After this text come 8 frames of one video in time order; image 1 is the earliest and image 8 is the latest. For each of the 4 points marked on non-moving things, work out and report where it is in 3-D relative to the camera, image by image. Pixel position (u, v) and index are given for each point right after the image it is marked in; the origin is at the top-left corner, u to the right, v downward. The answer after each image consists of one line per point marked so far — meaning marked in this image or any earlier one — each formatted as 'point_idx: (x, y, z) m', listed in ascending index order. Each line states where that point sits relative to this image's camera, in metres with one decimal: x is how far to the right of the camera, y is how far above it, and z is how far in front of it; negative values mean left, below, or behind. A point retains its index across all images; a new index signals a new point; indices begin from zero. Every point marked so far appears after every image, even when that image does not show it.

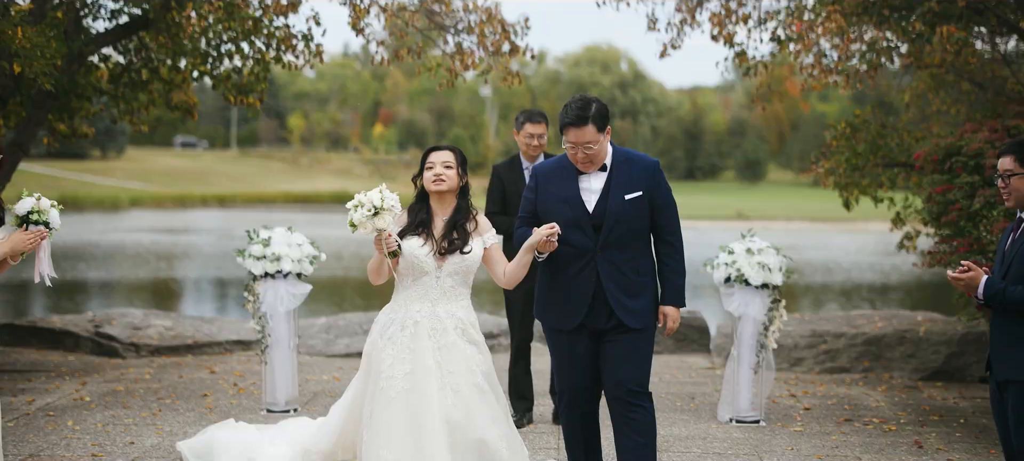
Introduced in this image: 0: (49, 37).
0: (-4.3, +1.8, +8.7) m
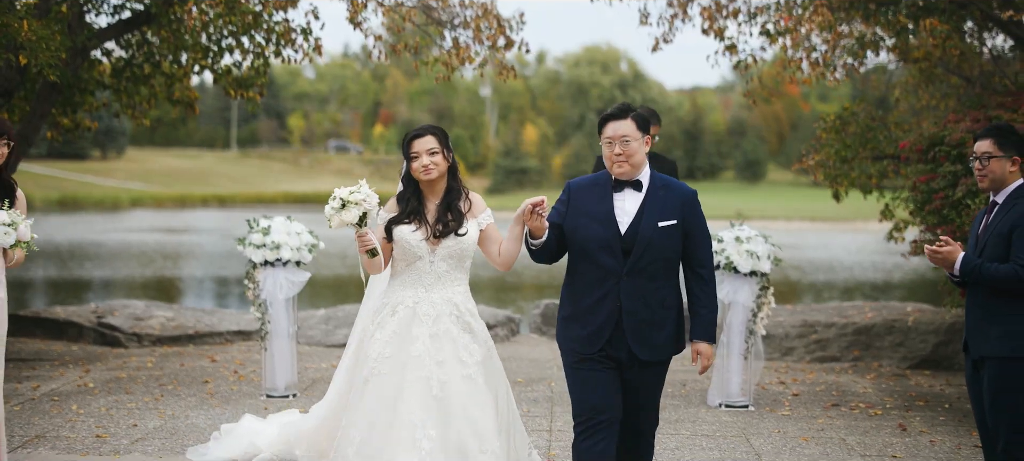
0: (-4.3, +1.9, +8.8) m
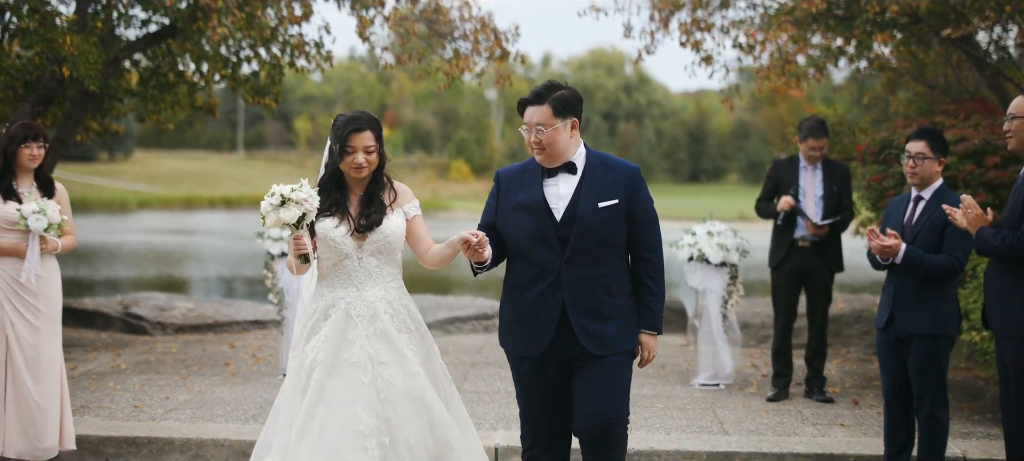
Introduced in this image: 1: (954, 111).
0: (-4.3, +1.9, +9.6) m
1: (+3.8, +1.0, +8.2) m
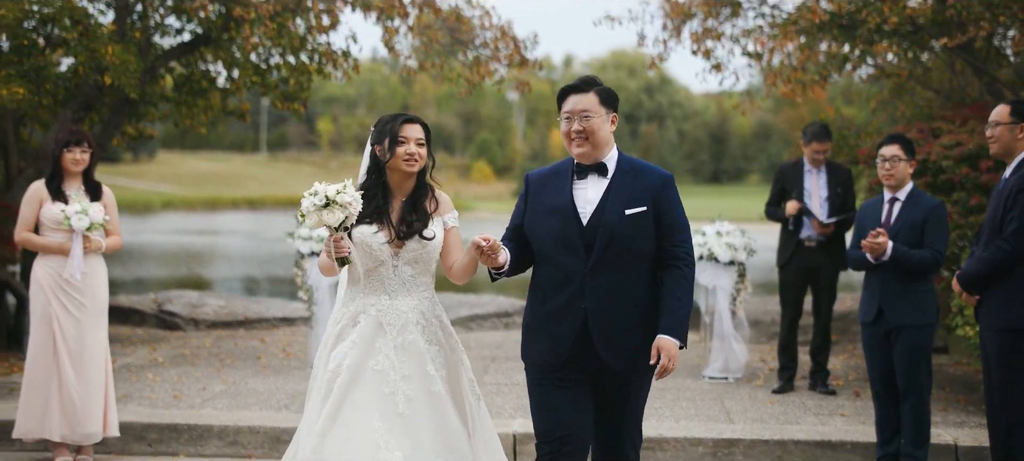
0: (-4.1, +1.9, +10.1) m
1: (+4.0, +1.0, +8.5) m
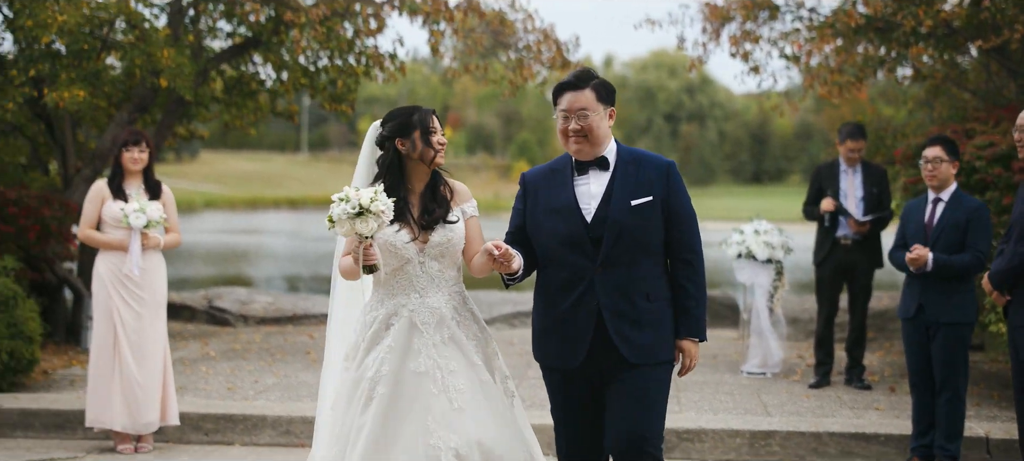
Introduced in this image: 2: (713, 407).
0: (-3.7, +2.0, +10.5) m
1: (+4.4, +1.0, +8.6) m
2: (+1.6, -1.4, +7.3) m
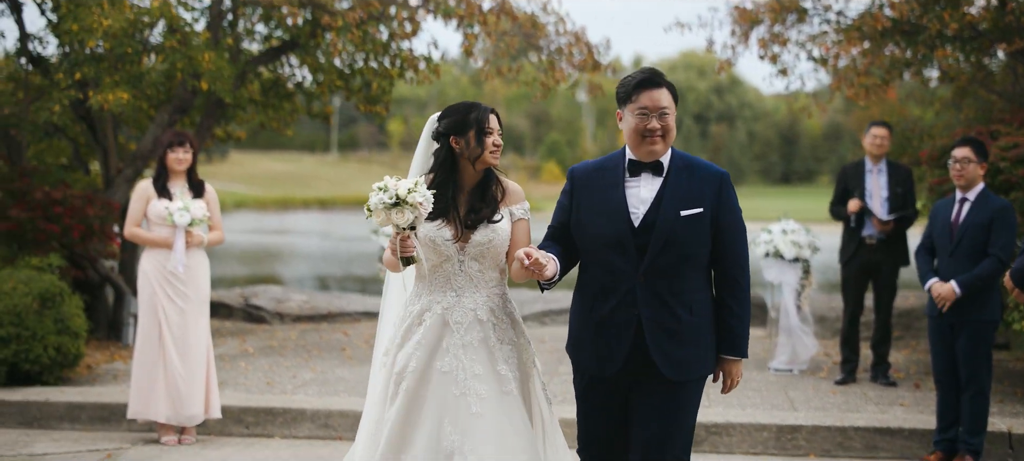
0: (-3.3, +2.0, +10.9) m
1: (+4.7, +1.0, +8.7) m
2: (+1.8, -1.4, +7.5) m
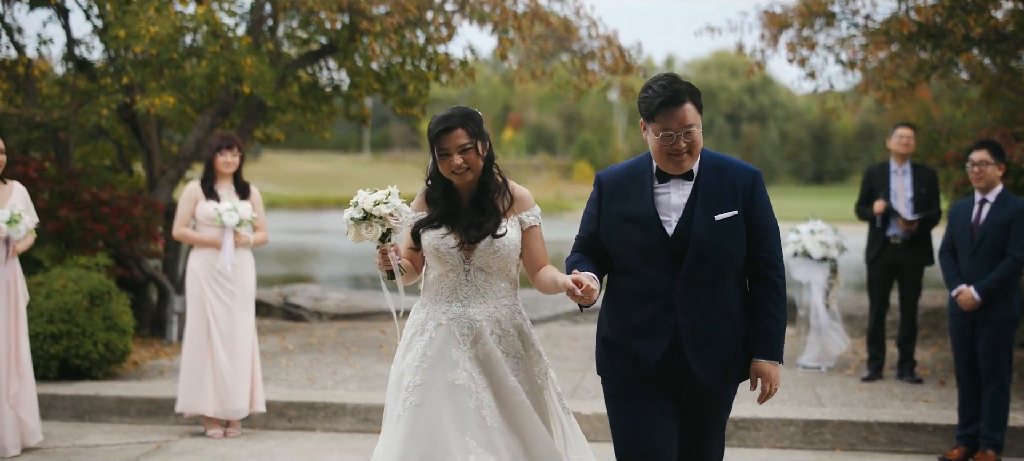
0: (-2.9, +2.0, +11.2) m
1: (+5.0, +1.0, +8.8) m
2: (+2.1, -1.4, +7.7) m
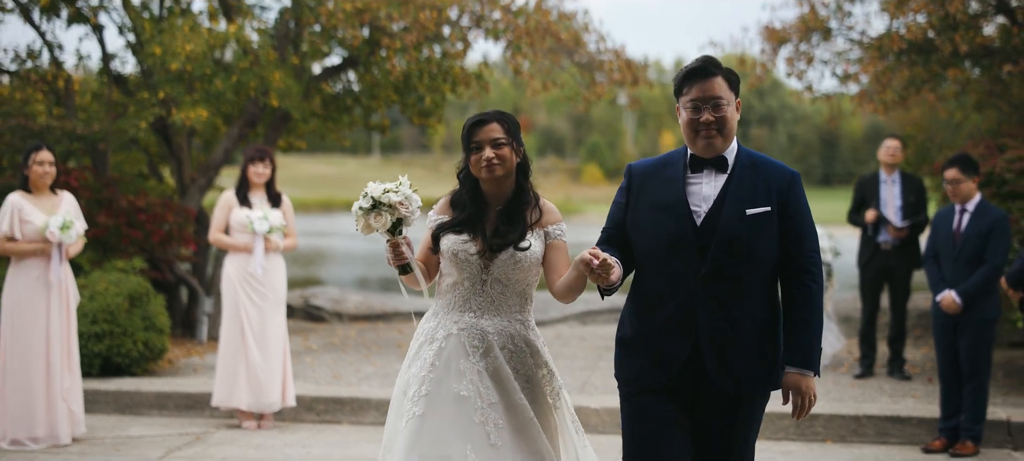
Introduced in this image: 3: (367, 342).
0: (-2.8, +1.9, +11.8) m
1: (+5.1, +1.0, +9.3) m
2: (+2.2, -1.4, +8.2) m
3: (-1.8, -1.4, +11.6) m
